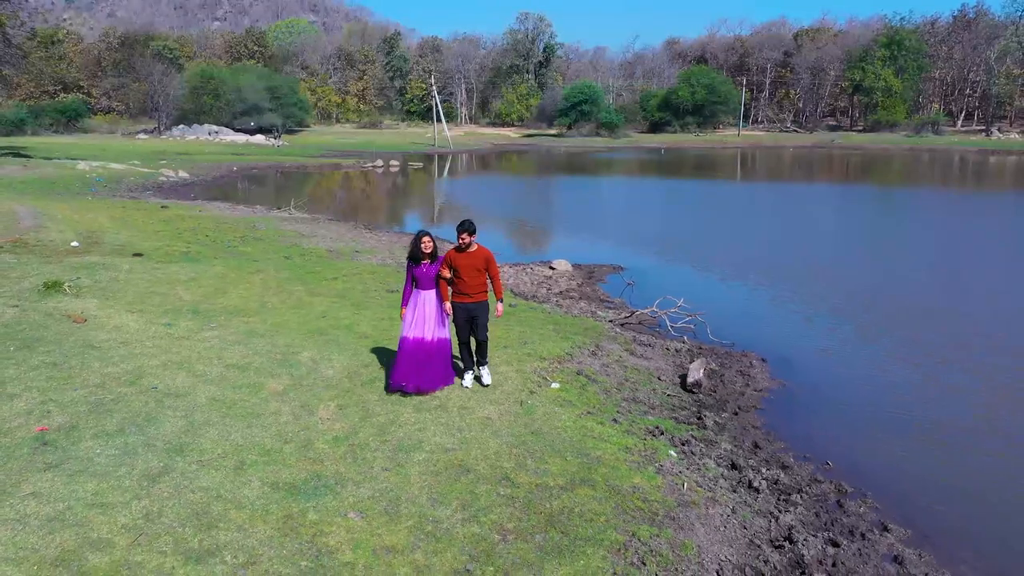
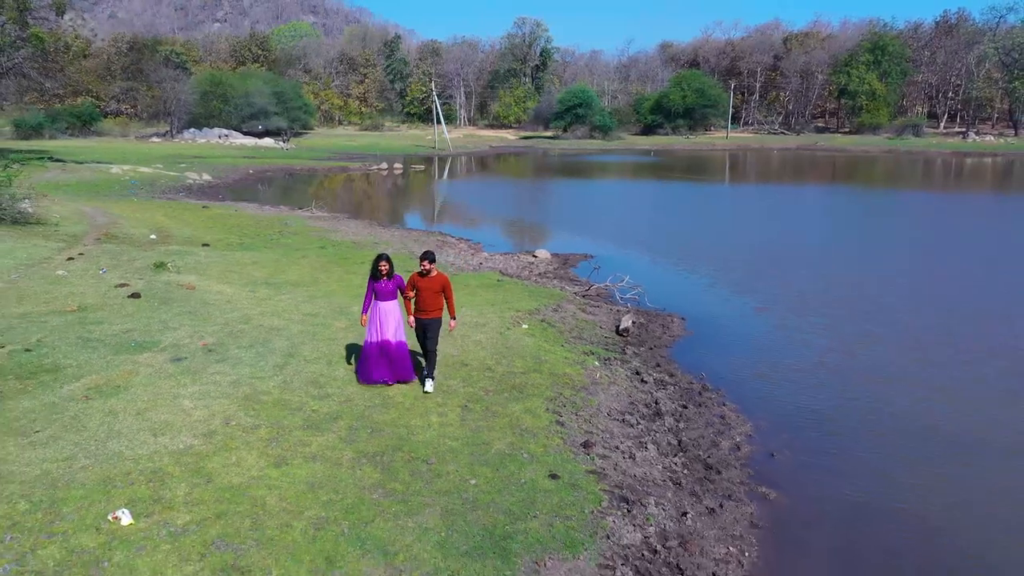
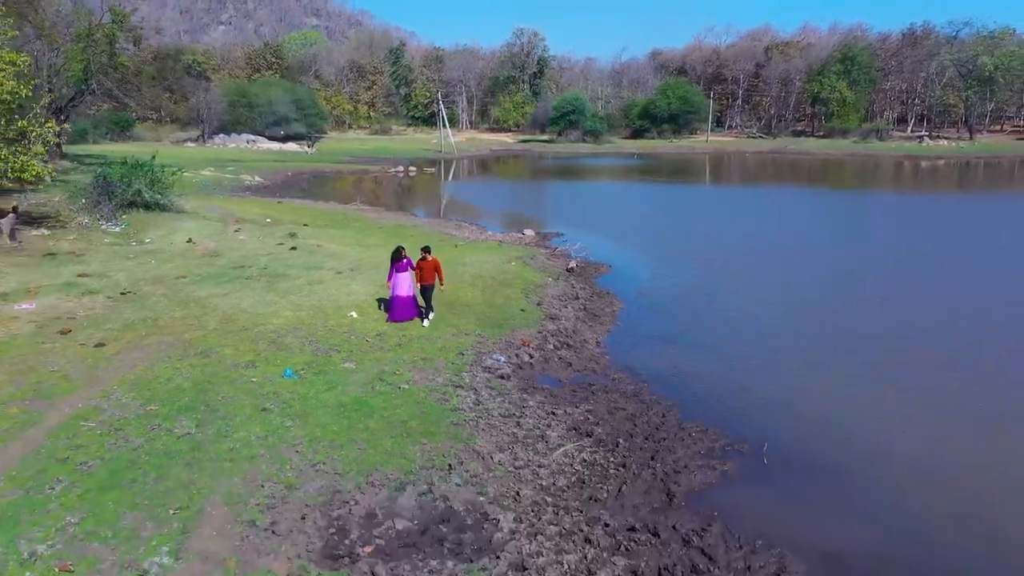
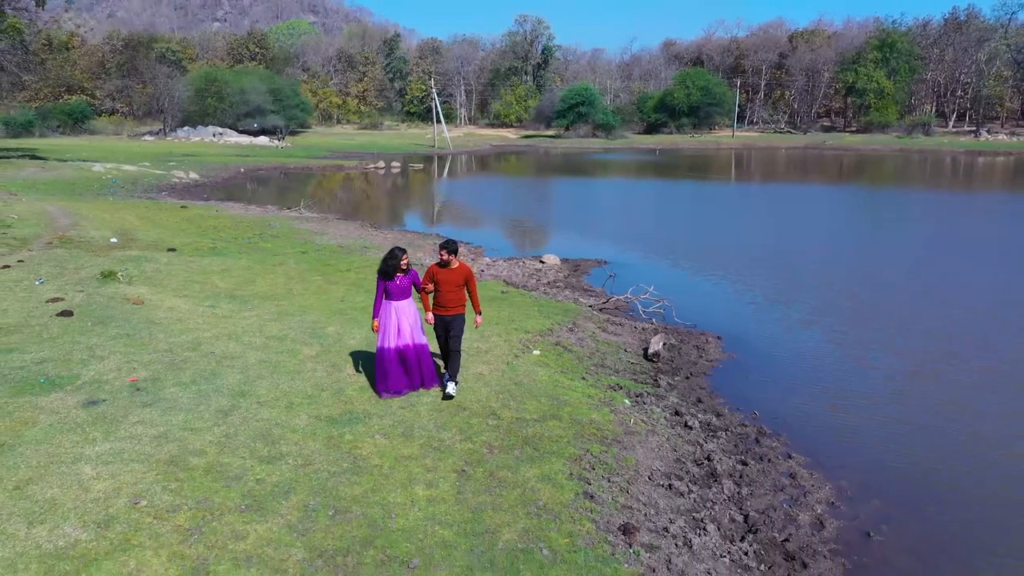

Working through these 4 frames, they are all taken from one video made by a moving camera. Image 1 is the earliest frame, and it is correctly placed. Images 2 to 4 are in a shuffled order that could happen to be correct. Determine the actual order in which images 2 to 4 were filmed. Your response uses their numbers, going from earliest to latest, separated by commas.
4, 2, 3
